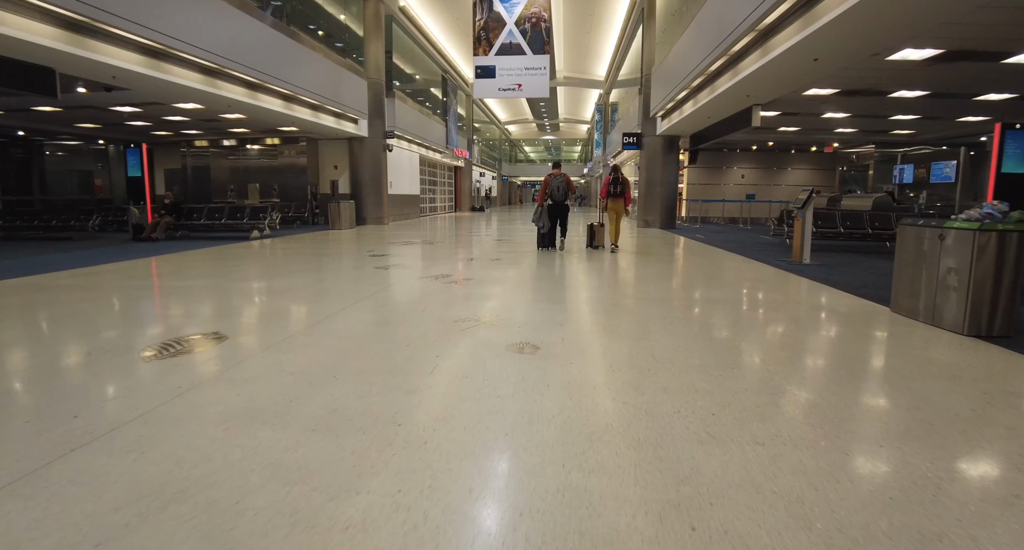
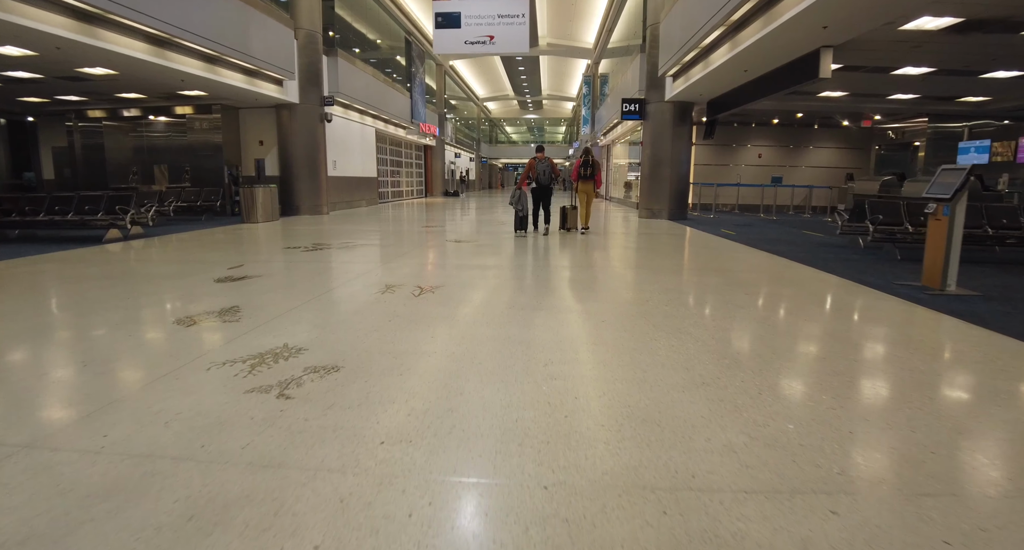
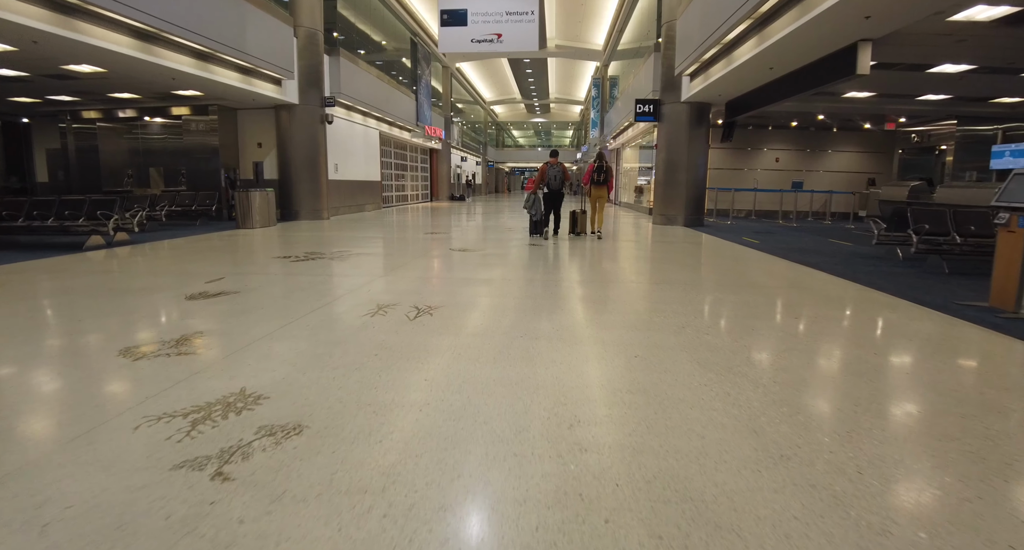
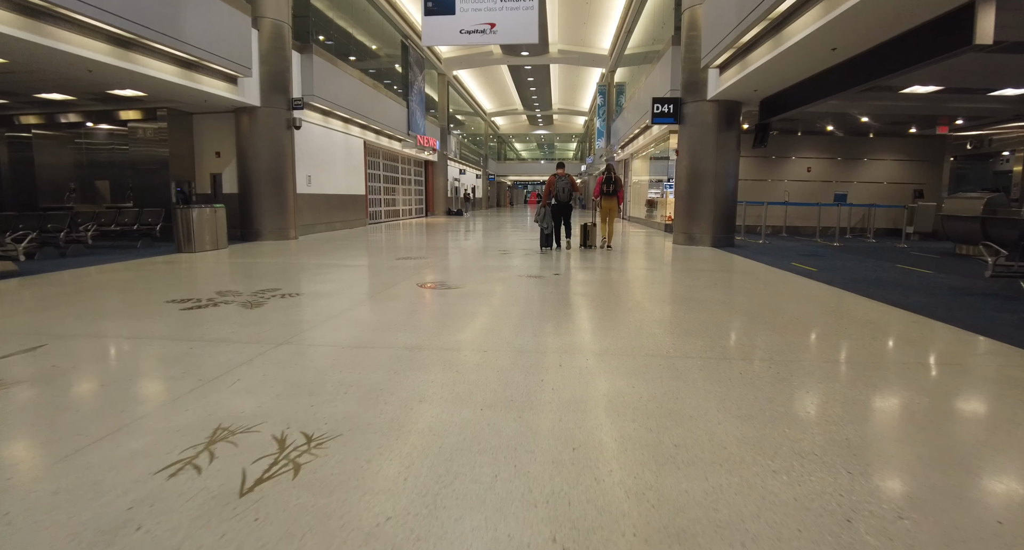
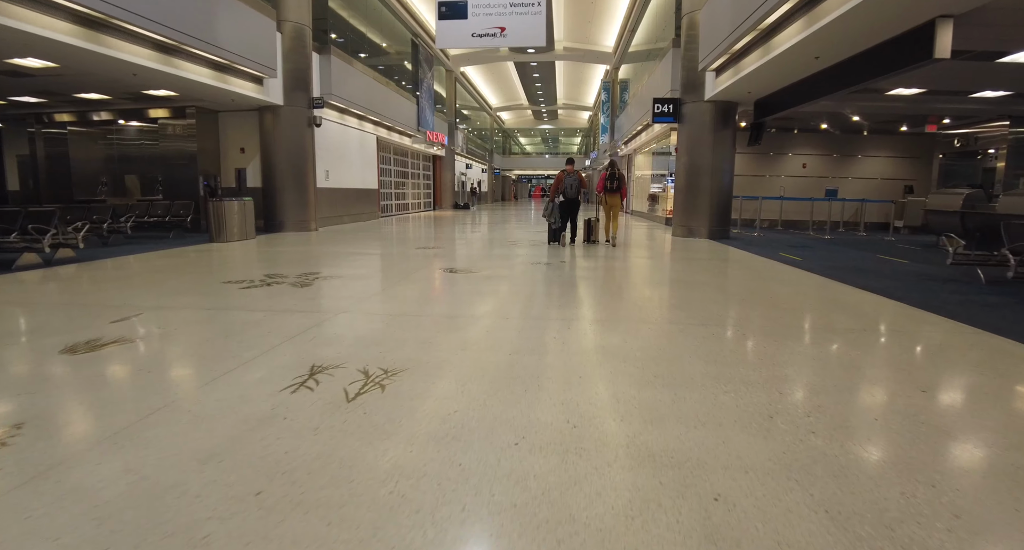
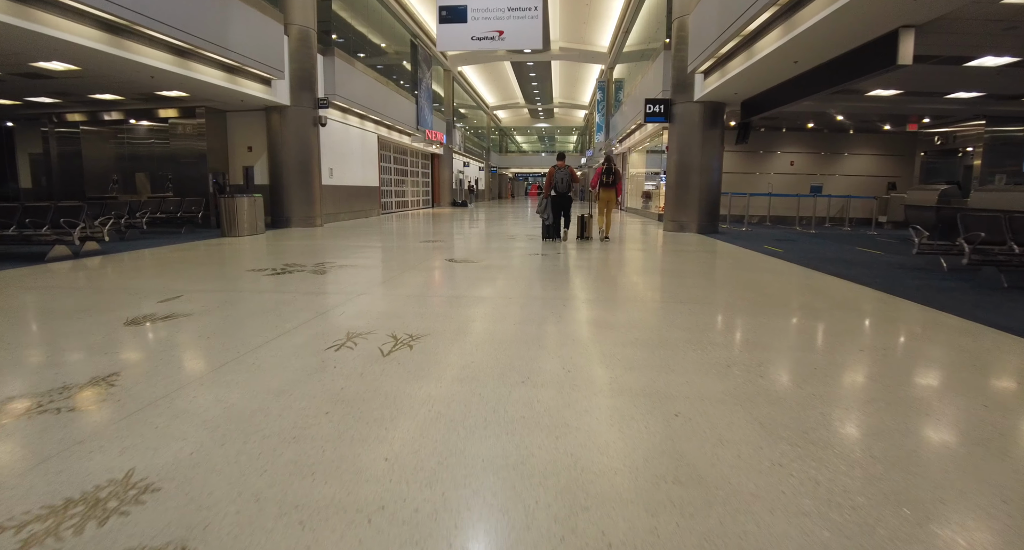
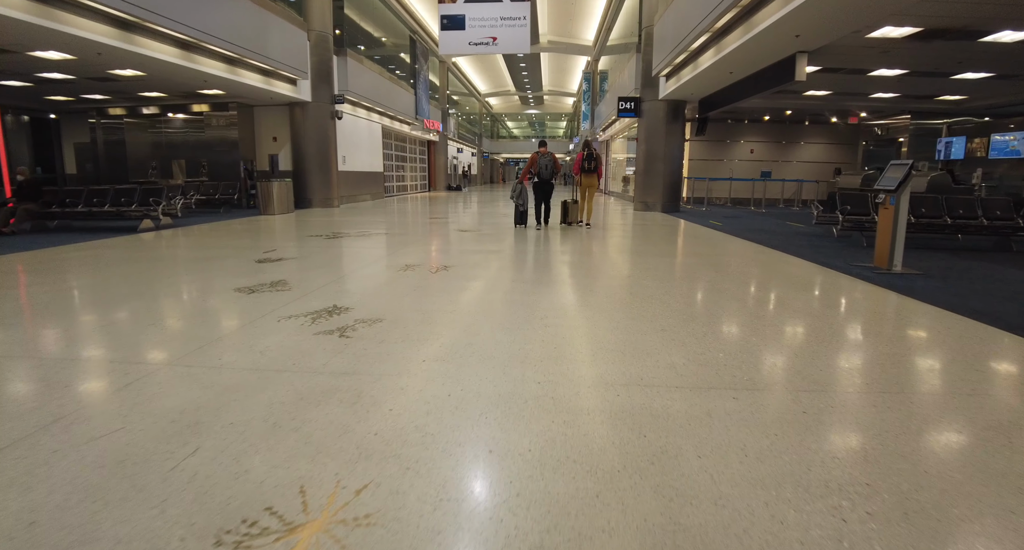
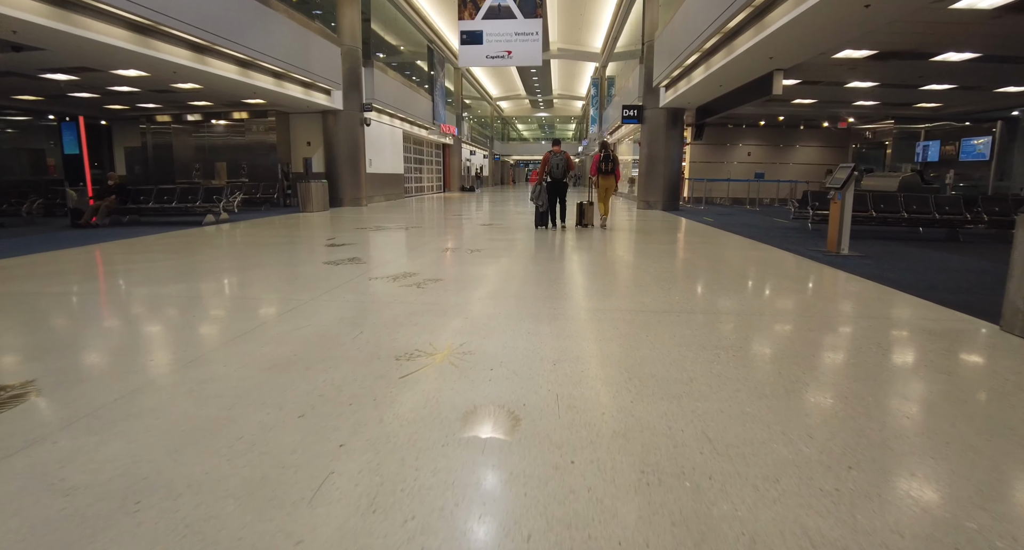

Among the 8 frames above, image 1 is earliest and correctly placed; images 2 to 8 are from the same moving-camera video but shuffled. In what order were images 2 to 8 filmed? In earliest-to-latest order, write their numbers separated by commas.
8, 7, 2, 3, 6, 5, 4
